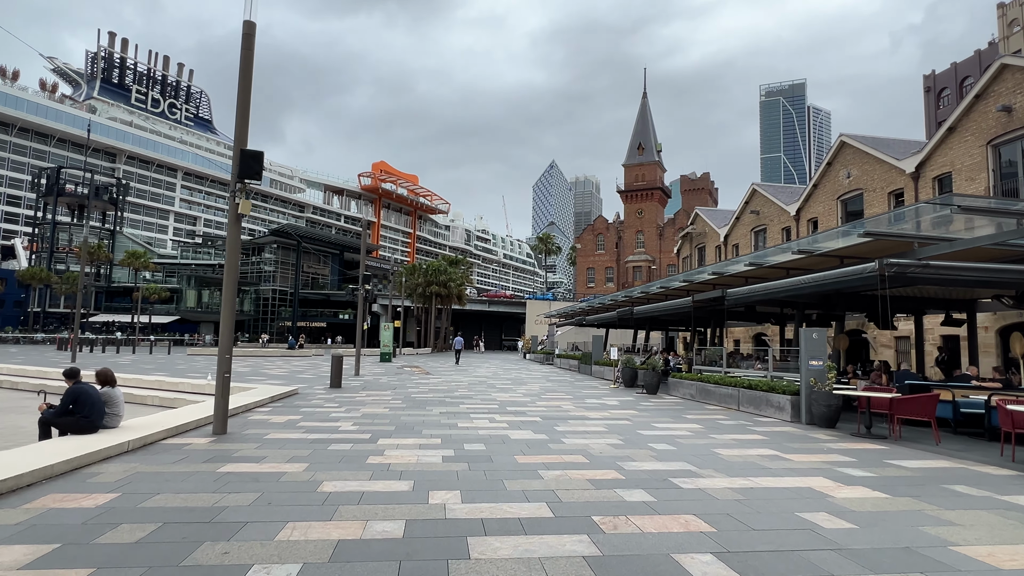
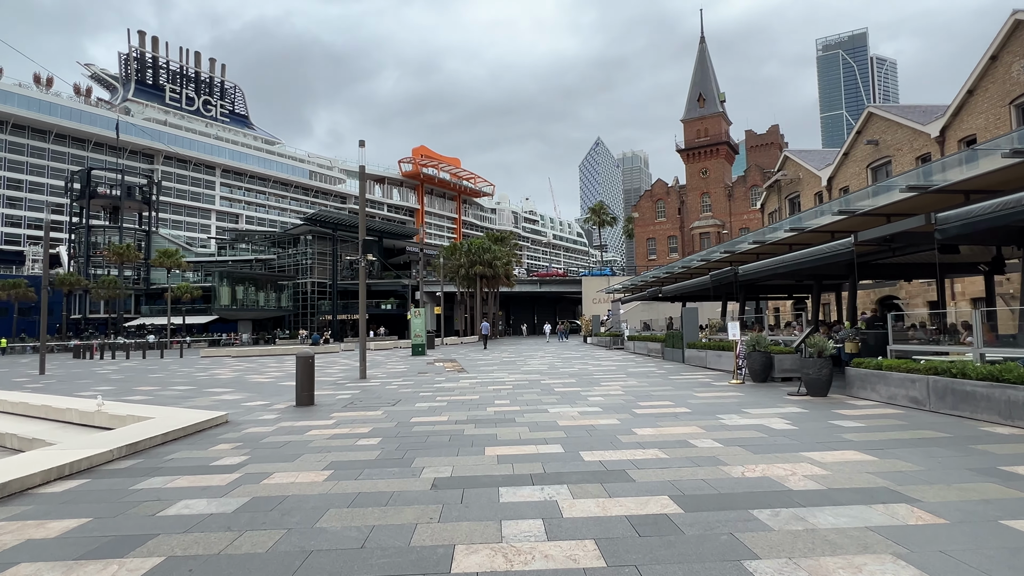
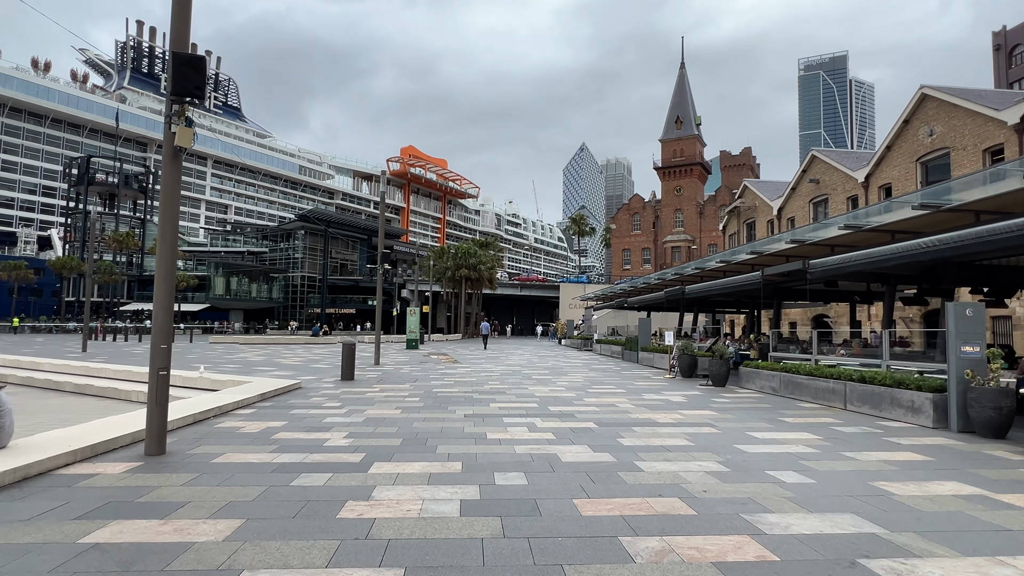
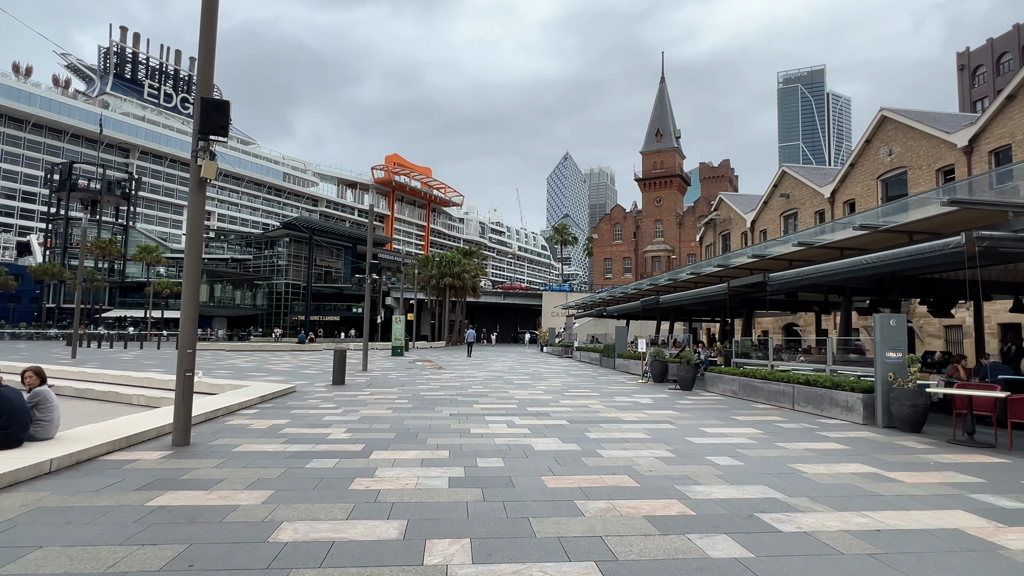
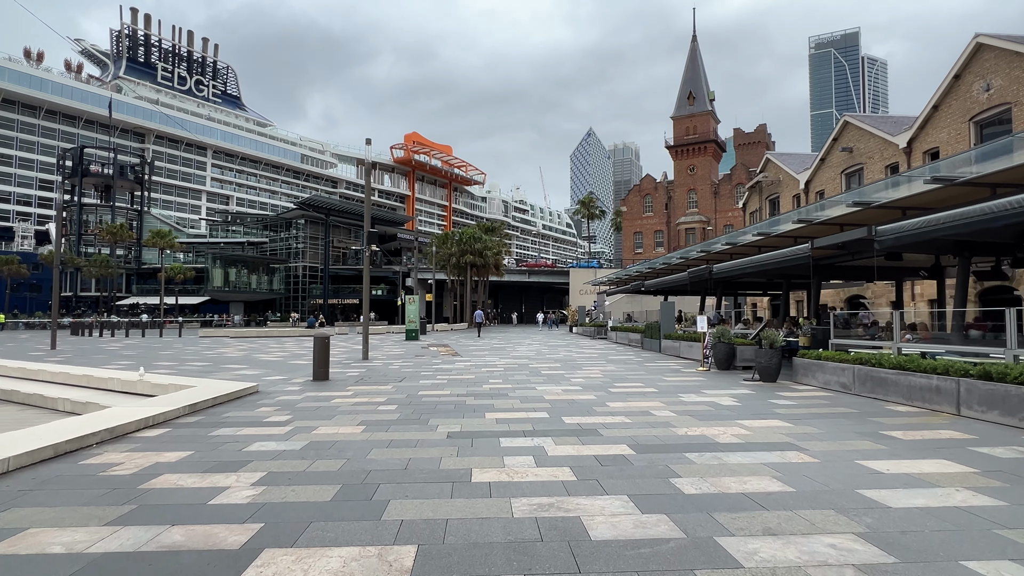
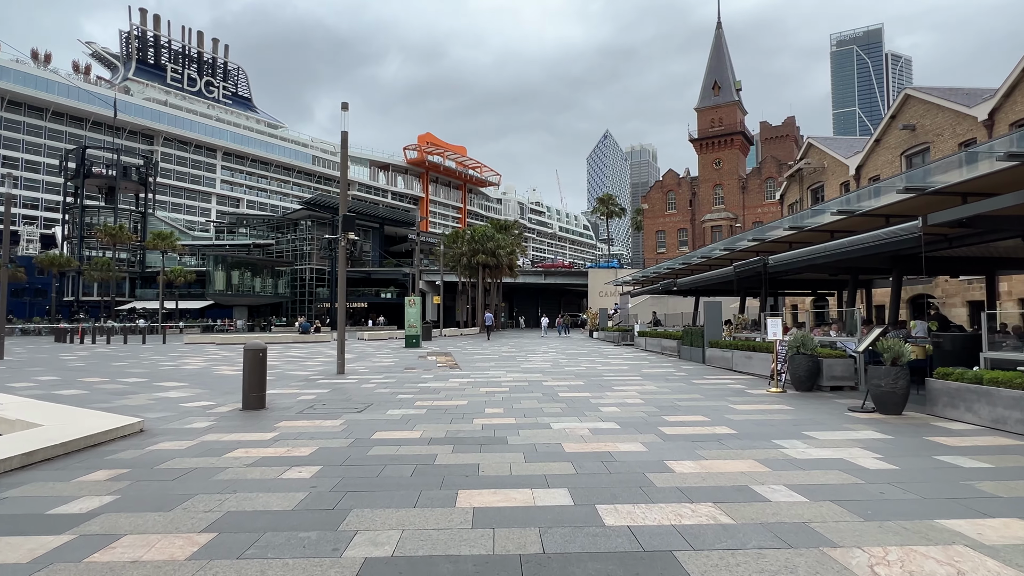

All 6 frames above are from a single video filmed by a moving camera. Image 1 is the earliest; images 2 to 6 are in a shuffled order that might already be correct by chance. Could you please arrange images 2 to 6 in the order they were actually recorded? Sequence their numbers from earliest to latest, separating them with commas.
4, 3, 5, 2, 6
